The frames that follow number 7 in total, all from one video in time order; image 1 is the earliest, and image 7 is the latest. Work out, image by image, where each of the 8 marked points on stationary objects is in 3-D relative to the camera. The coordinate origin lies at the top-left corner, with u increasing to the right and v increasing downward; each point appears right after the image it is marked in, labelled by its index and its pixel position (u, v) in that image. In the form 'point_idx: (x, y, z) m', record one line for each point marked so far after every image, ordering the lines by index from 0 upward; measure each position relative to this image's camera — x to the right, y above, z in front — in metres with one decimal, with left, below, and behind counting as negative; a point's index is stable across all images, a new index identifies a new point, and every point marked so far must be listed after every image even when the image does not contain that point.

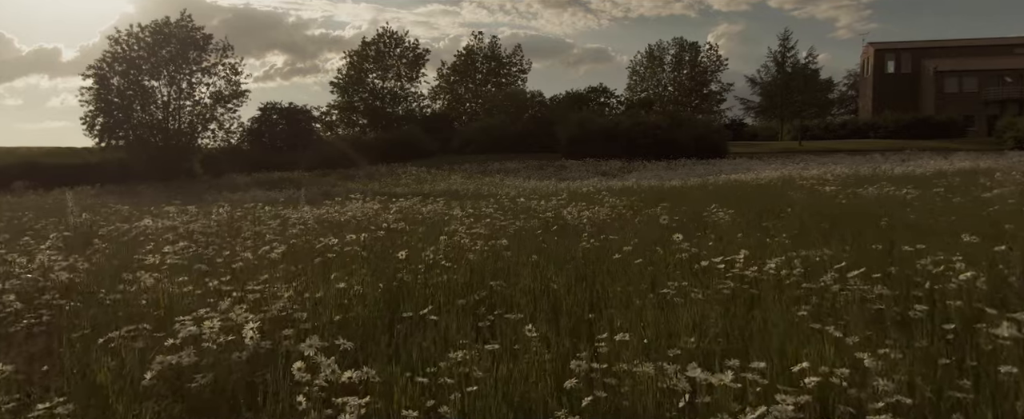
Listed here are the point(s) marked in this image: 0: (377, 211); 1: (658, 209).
0: (-2.7, -0.1, +12.3) m
1: (+3.0, 0.0, +12.2) m
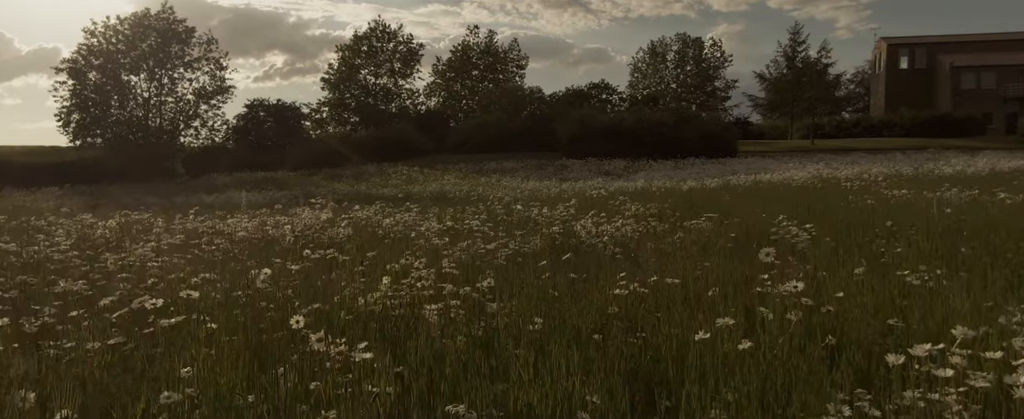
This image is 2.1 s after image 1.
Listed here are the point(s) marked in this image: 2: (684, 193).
0: (-2.8, -0.2, +9.2) m
1: (+2.9, -0.2, +9.2) m
2: (+4.7, +0.4, +16.6) m
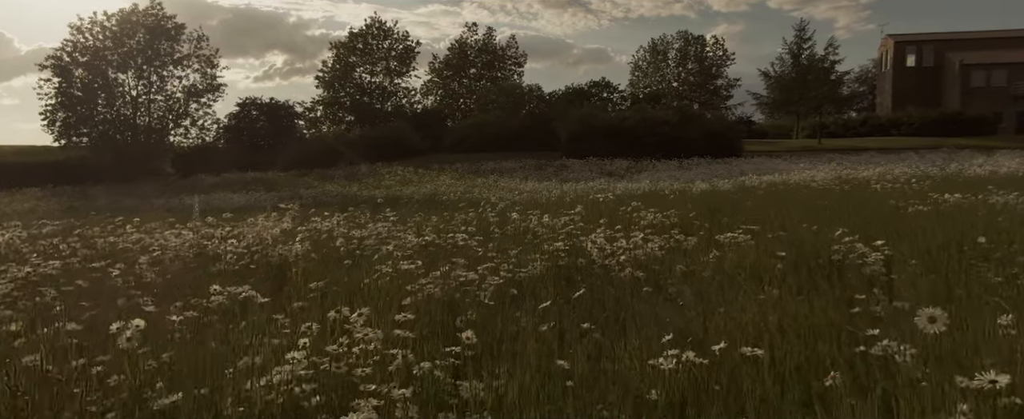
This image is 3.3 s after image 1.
0: (-2.9, -0.4, +7.5) m
1: (+2.8, -0.3, +7.5) m
2: (+4.7, +0.3, +15.0) m
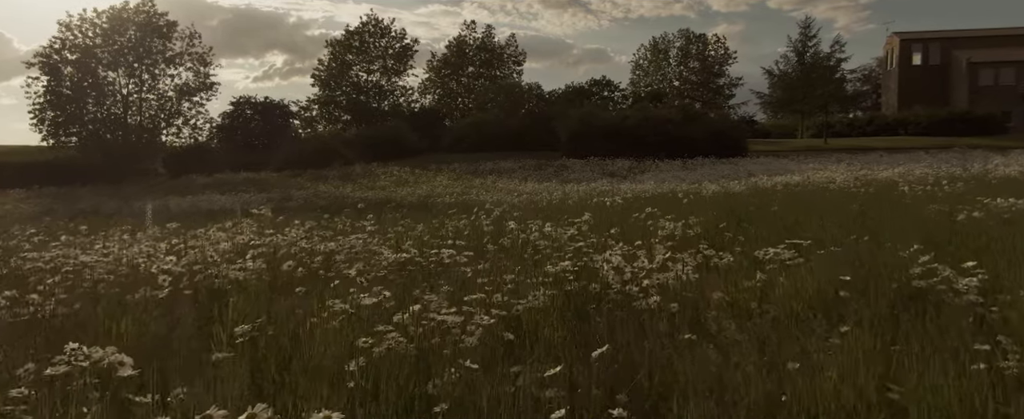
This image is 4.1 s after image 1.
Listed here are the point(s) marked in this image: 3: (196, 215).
0: (-2.9, -0.5, +6.3) m
1: (+2.8, -0.4, +6.3) m
2: (+4.6, +0.2, +13.7) m
3: (-8.8, -0.2, +16.7) m
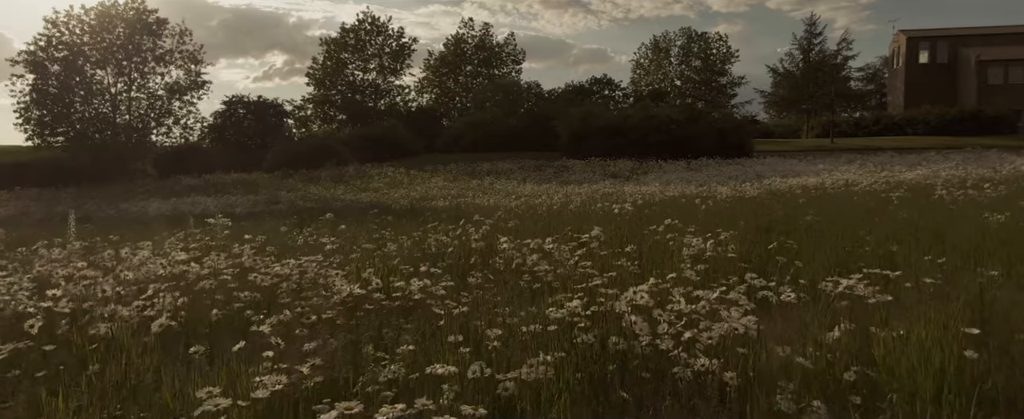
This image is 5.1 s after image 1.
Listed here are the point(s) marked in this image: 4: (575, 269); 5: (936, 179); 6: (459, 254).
0: (-3.0, -0.6, +4.8) m
1: (+2.7, -0.5, +4.8) m
2: (+4.5, 0.0, +12.3) m
3: (-8.8, -0.3, +15.2) m
4: (+0.5, -0.5, +5.5) m
5: (+13.1, +0.9, +18.7) m
6: (-0.6, -0.5, +6.7) m
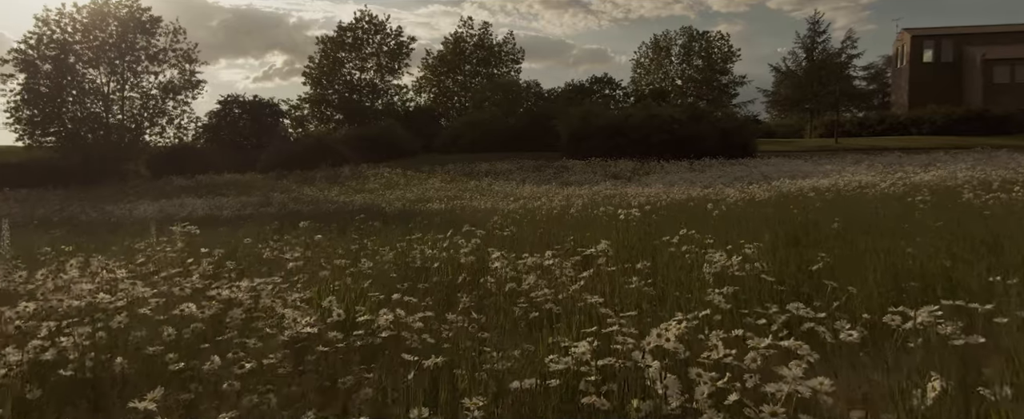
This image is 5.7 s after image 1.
0: (-3.1, -0.7, +3.9) m
1: (+2.6, -0.6, +3.9) m
2: (+4.5, -0.1, +11.4) m
3: (-8.9, -0.4, +14.3) m
4: (+0.5, -0.6, +4.6) m
5: (+13.1, +0.8, +17.8) m
6: (-0.6, -0.6, +5.8) m
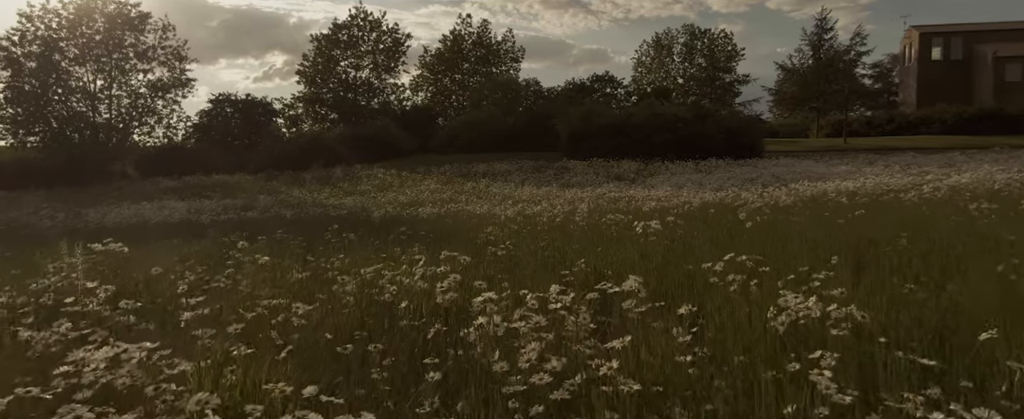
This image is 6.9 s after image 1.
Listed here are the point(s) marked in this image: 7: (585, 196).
0: (-3.1, -0.9, +2.3) m
1: (+2.6, -0.8, +2.3) m
2: (+4.4, -0.2, +9.8) m
3: (-8.9, -0.6, +12.7) m
4: (+0.4, -0.8, +3.0) m
5: (+13.0, +0.7, +16.2) m
6: (-0.7, -0.7, +4.1) m
7: (+2.5, +0.4, +19.8) m
